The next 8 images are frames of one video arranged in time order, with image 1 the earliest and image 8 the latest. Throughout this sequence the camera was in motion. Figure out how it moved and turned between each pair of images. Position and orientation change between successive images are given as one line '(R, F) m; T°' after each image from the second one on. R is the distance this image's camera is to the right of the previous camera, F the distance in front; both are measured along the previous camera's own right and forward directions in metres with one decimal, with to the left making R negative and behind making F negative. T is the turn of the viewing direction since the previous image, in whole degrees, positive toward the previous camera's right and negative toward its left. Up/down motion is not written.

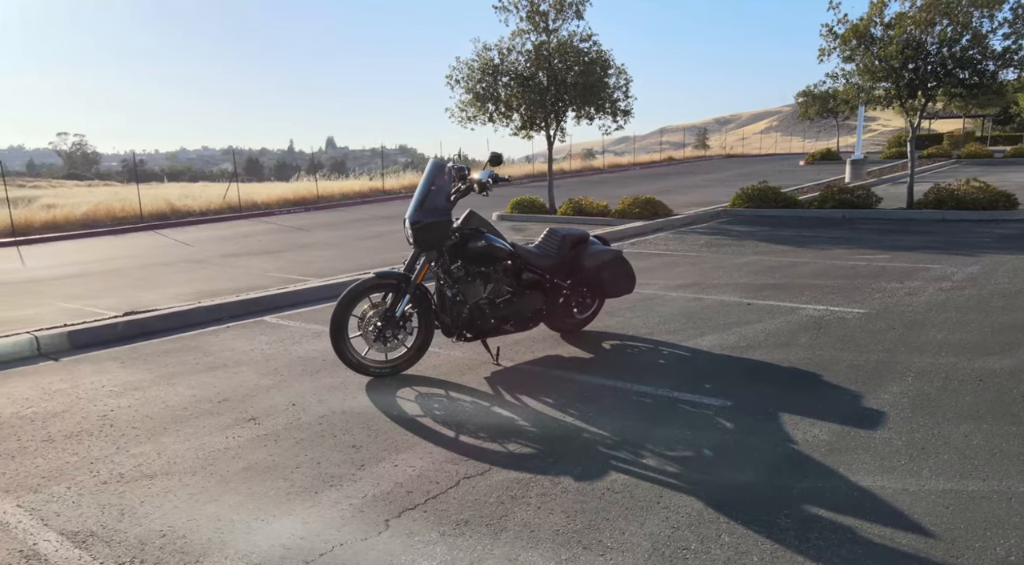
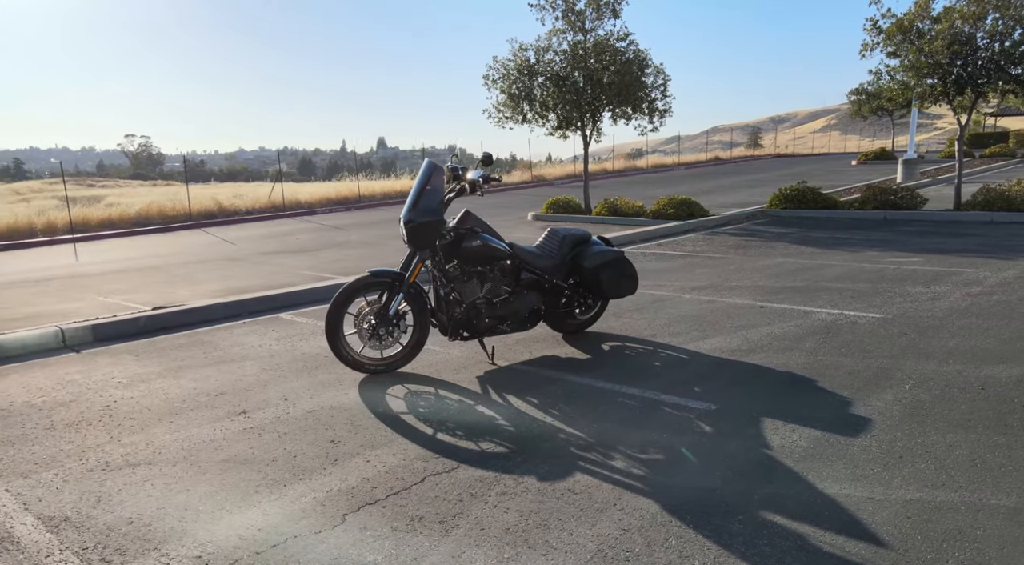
(+0.3, 0.0) m; -3°
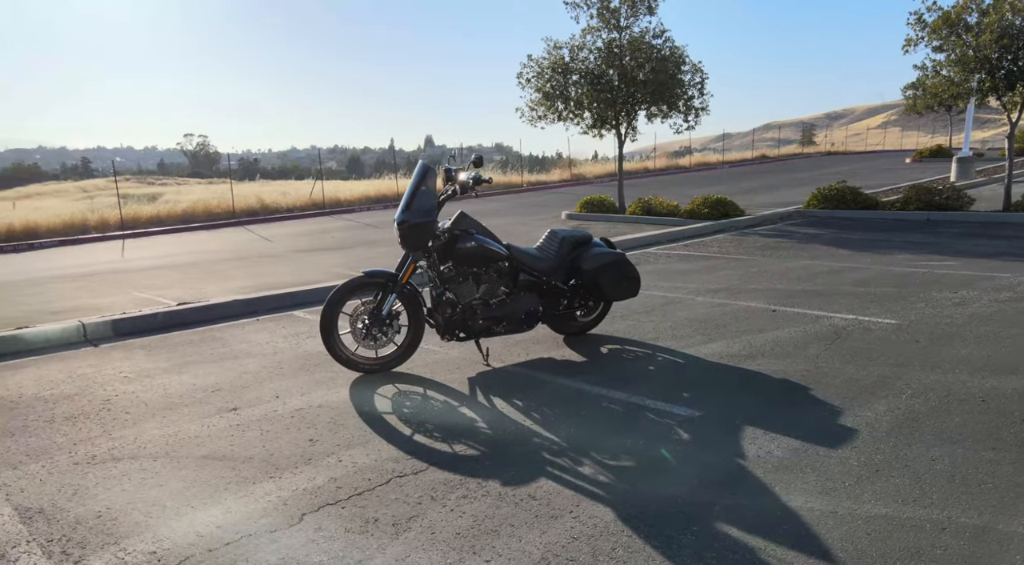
(+0.3, 0.0) m; -3°
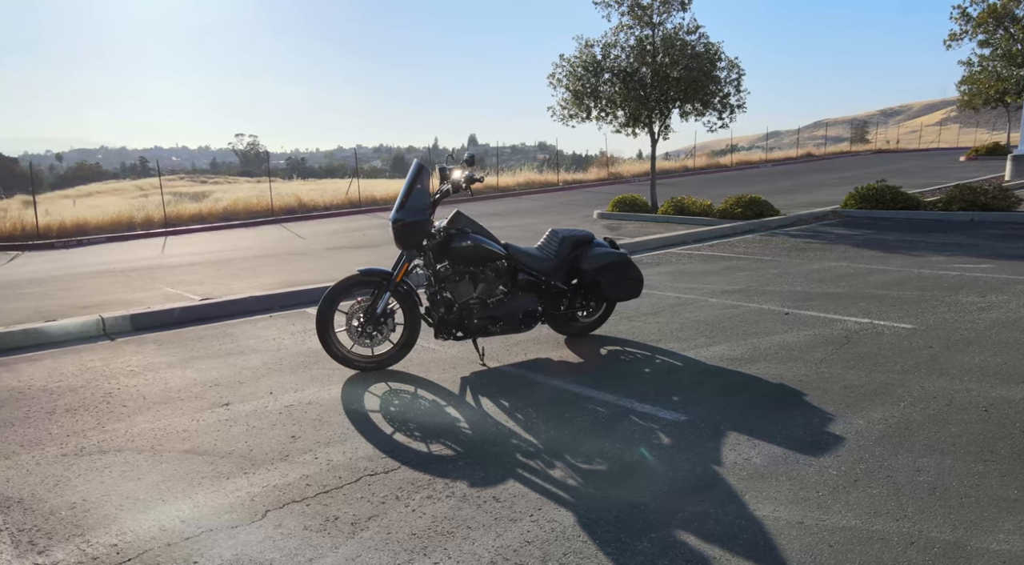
(+0.3, 0.0) m; -3°
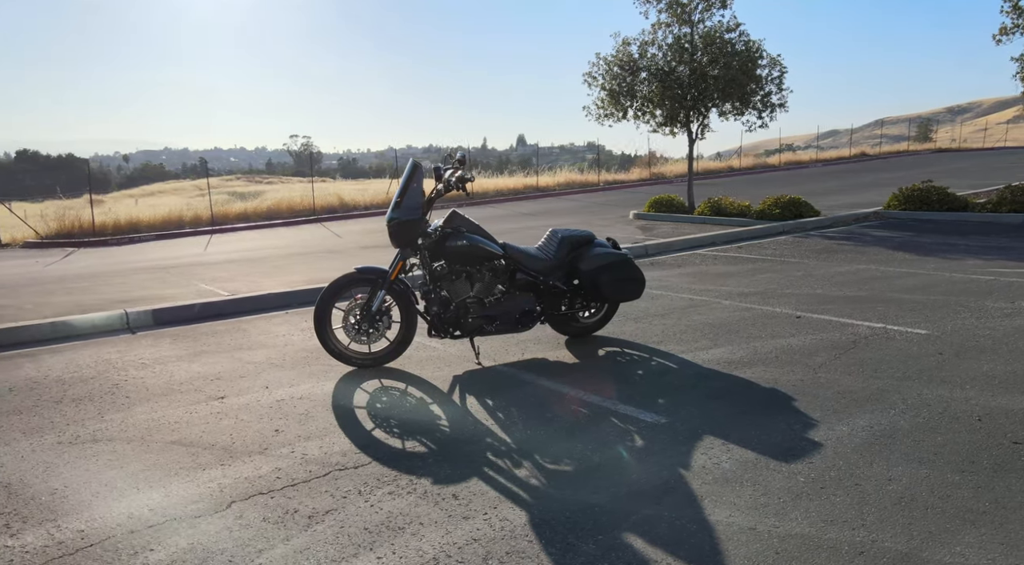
(+0.3, 0.0) m; -3°
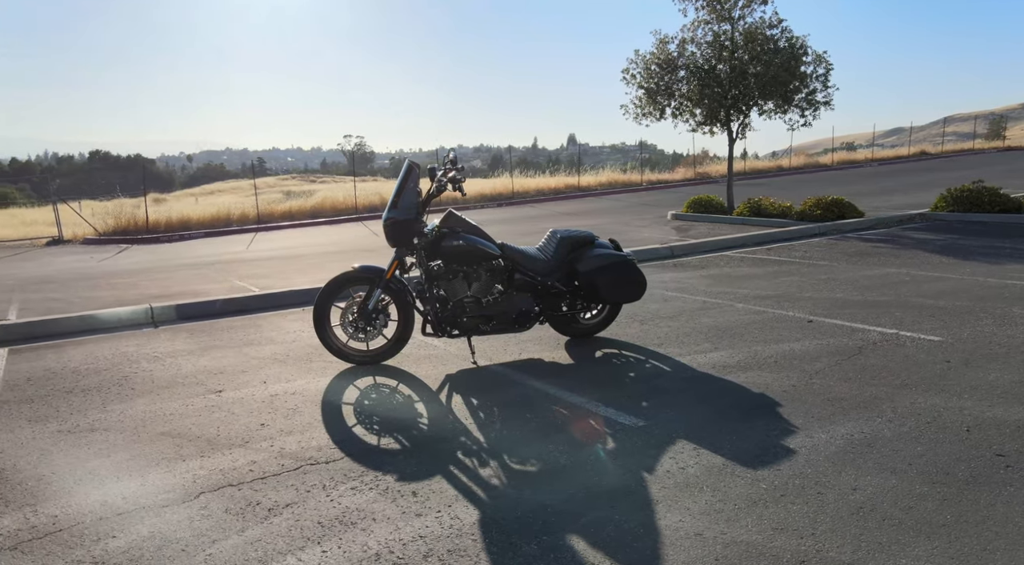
(+0.4, 0.0) m; -3°
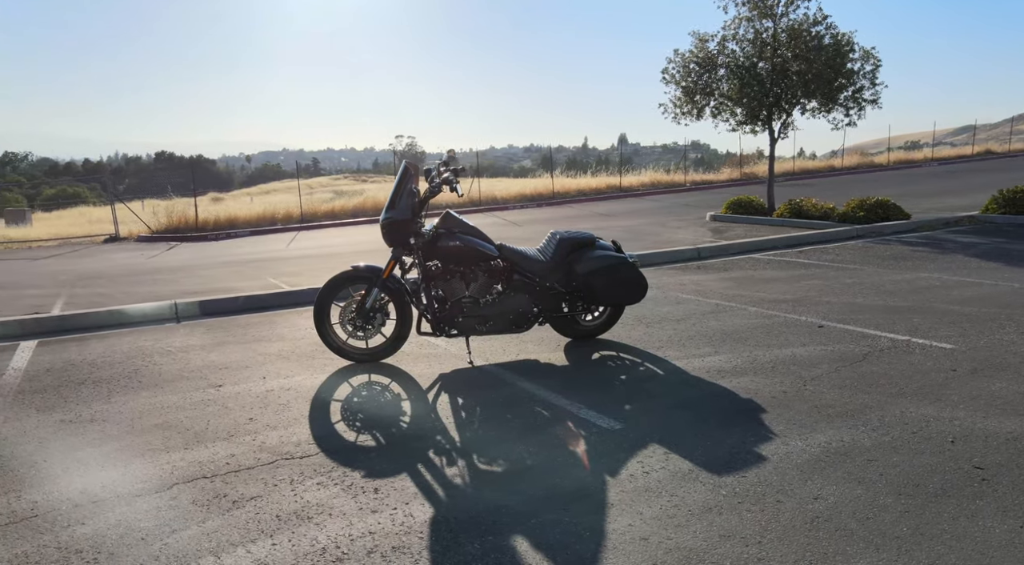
(+0.4, 0.0) m; -3°
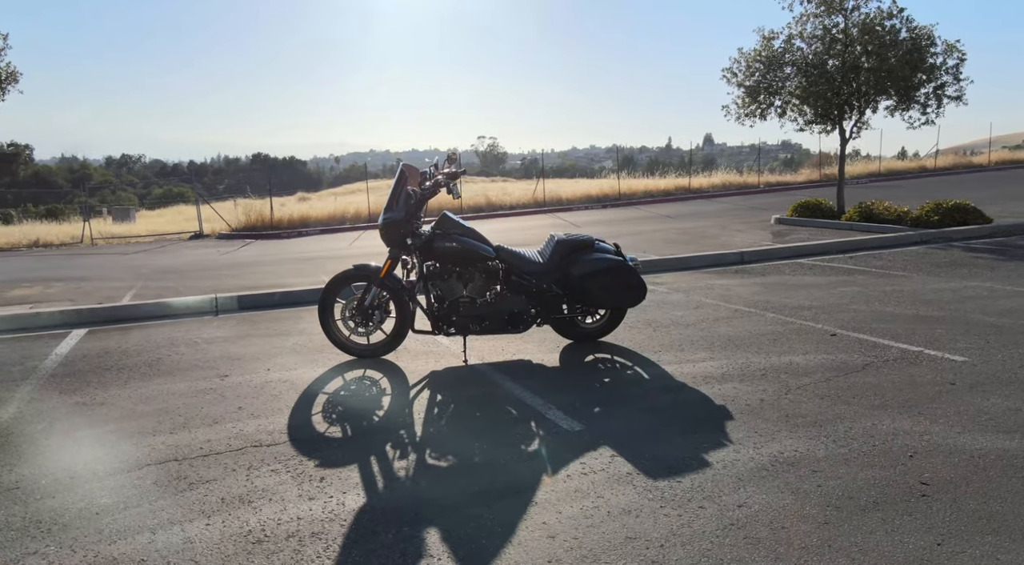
(+0.6, -0.1) m; -5°
